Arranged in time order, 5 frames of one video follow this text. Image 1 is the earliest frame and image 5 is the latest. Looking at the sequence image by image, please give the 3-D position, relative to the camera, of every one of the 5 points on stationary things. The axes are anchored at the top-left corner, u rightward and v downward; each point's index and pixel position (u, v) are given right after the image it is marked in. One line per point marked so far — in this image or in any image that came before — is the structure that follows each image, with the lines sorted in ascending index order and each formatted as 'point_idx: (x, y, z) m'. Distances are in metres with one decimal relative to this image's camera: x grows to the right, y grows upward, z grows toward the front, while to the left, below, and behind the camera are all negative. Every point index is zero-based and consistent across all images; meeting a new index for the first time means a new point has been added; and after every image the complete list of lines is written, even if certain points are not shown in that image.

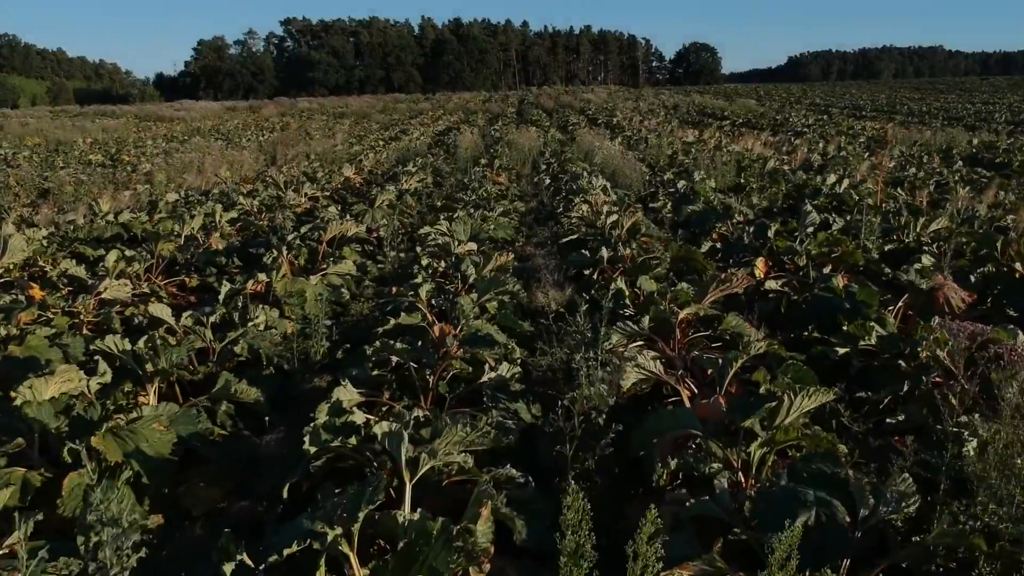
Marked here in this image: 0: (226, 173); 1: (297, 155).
0: (-3.4, +1.4, +14.9) m
1: (-3.3, +2.0, +18.9) m
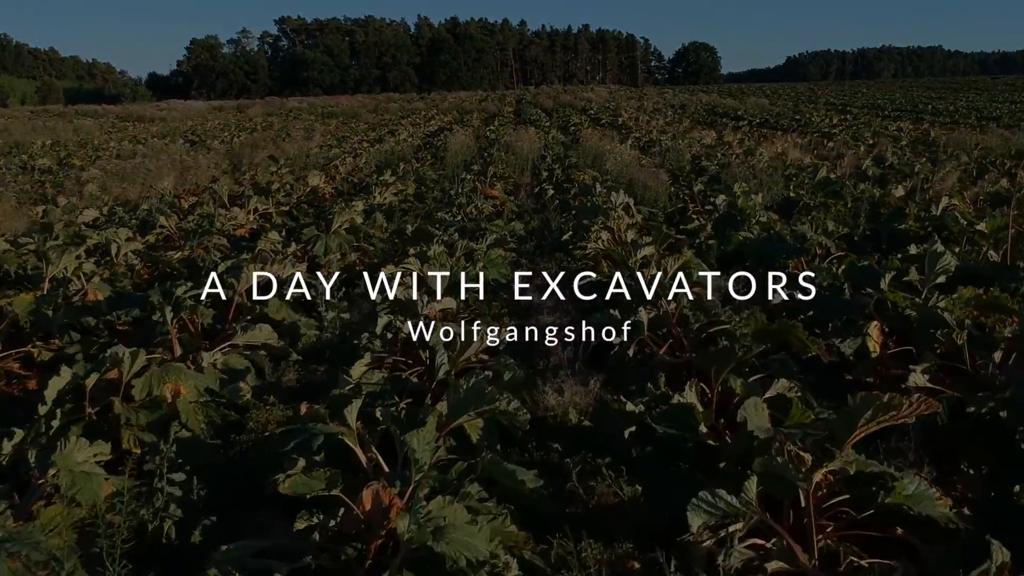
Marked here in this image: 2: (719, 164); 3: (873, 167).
0: (-3.4, +1.1, +12.6) m
1: (-3.3, +1.7, +16.6) m
2: (+2.2, +1.3, +13.0) m
3: (+3.5, +1.2, +11.9) m
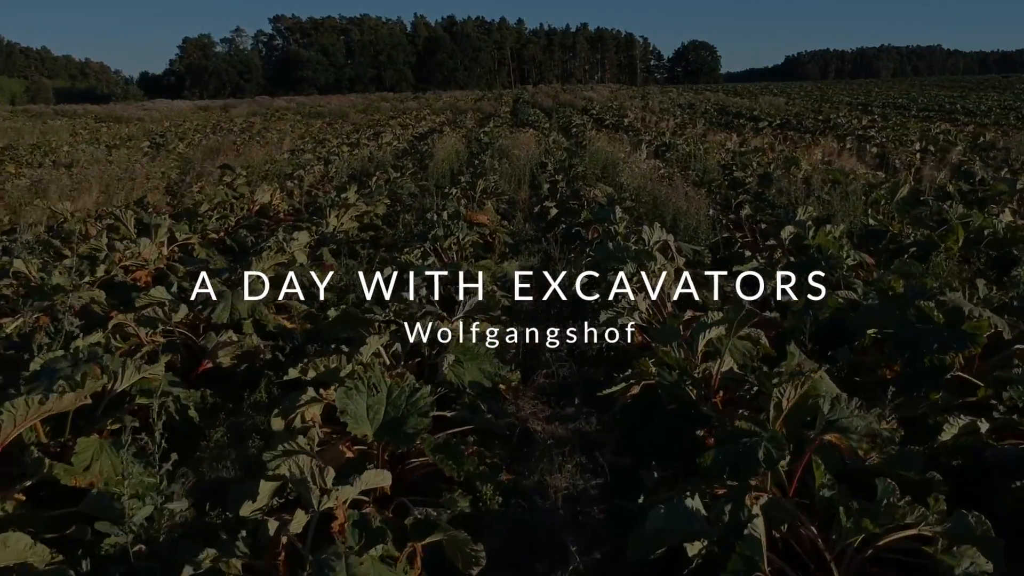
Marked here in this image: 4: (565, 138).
0: (-3.5, +0.7, +10.3) m
1: (-3.4, +1.4, +14.3) m
2: (+2.1, +1.0, +10.7) m
3: (+3.5, +0.8, +9.6) m
4: (+0.8, +2.3, +18.7) m
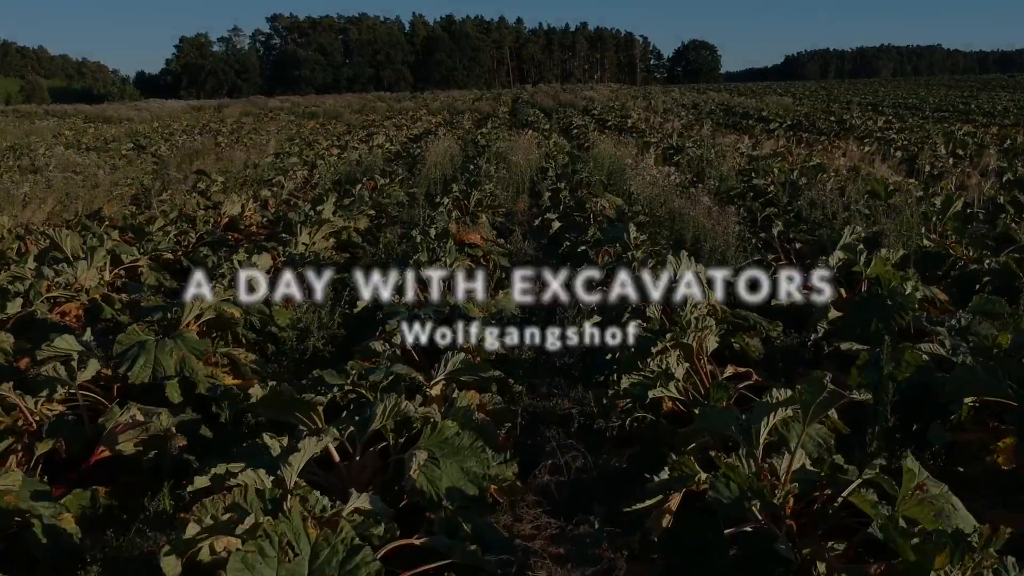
0: (-3.5, +0.6, +9.2) m
1: (-3.4, +1.2, +13.3) m
2: (+2.1, +0.8, +9.6) m
3: (+3.5, +0.7, +8.6) m
4: (+0.8, +2.1, +17.6) m
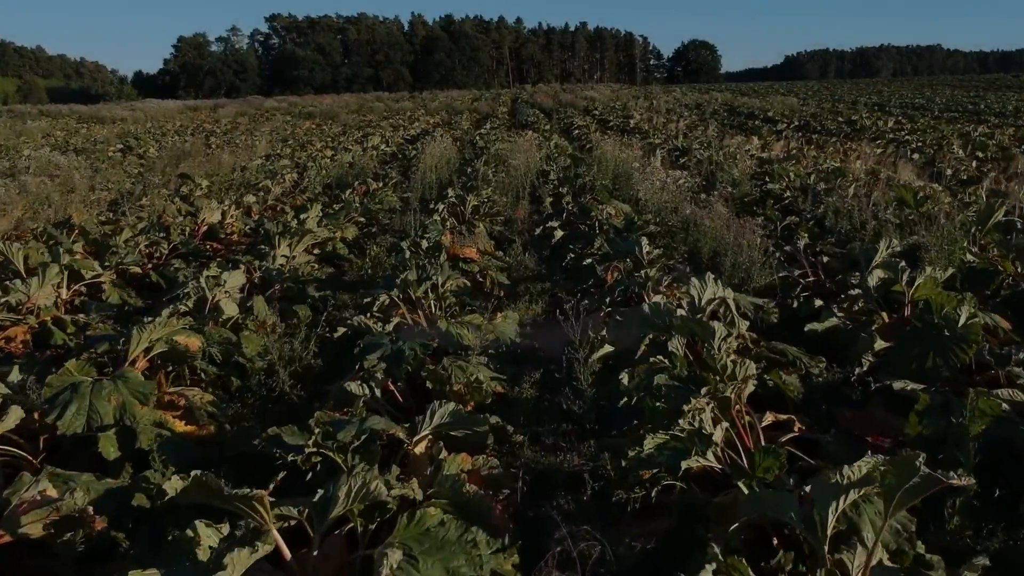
0: (-3.5, +0.5, +8.6) m
1: (-3.4, +1.1, +12.7) m
2: (+2.1, +0.7, +9.0) m
3: (+3.4, +0.6, +8.0) m
4: (+0.8, +2.0, +17.0) m
